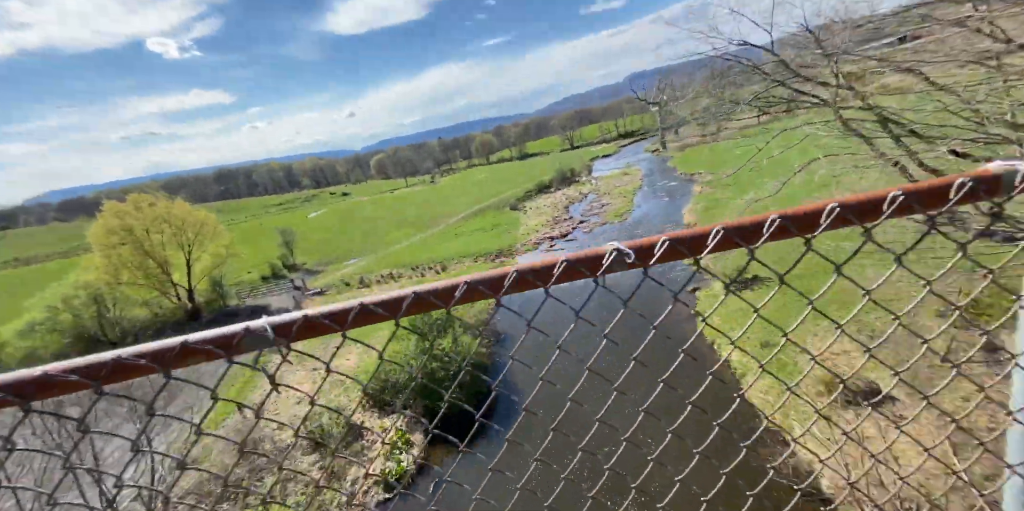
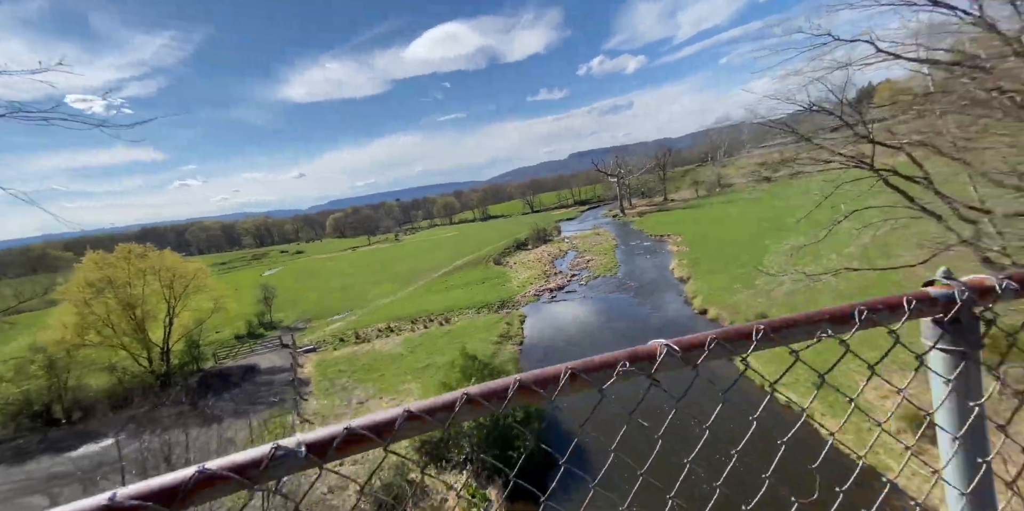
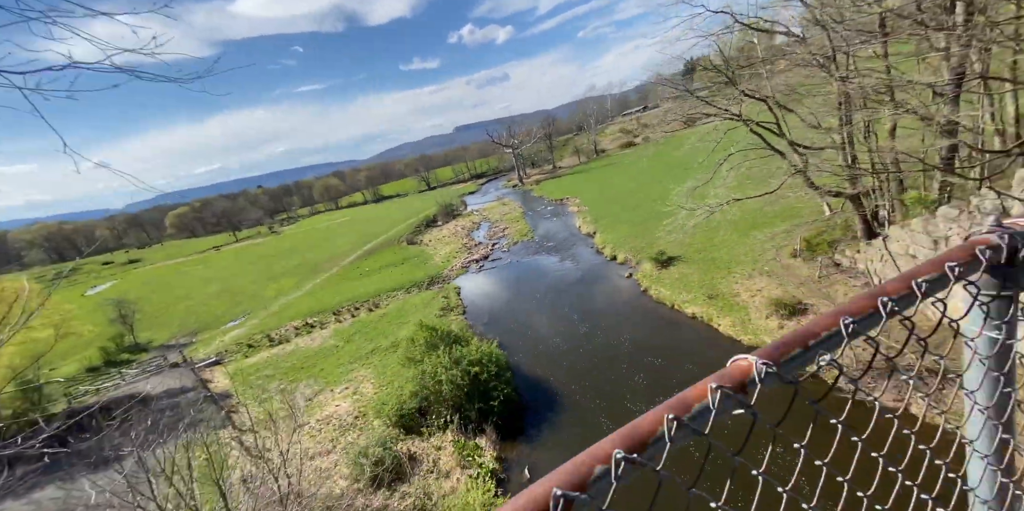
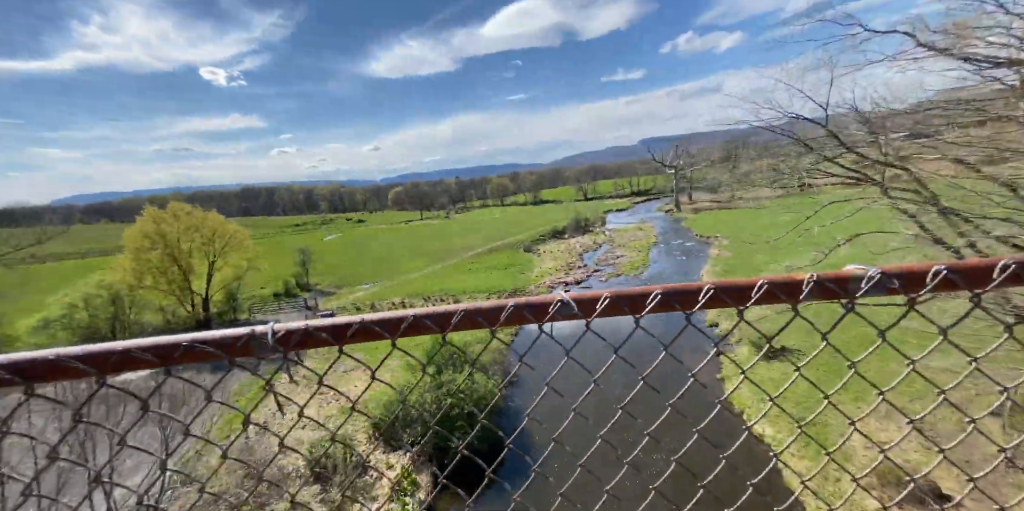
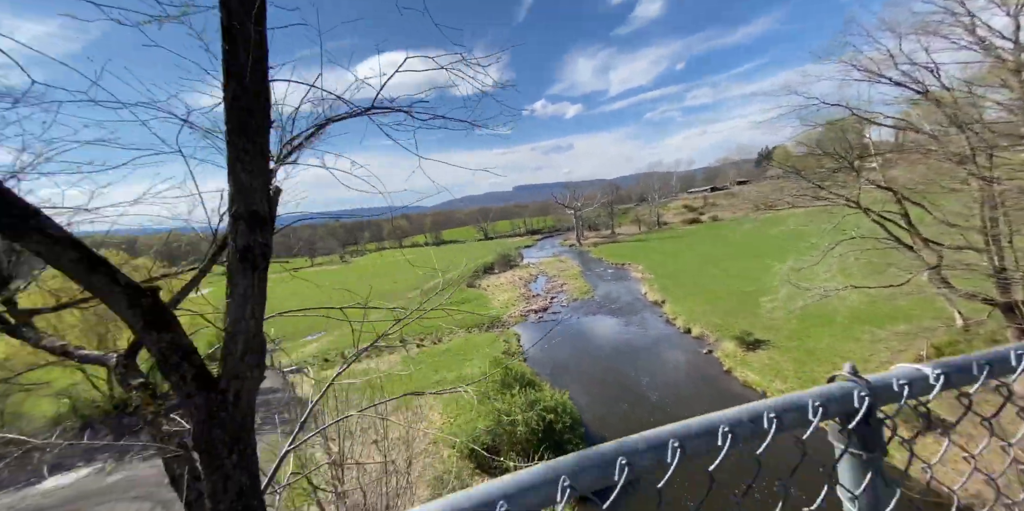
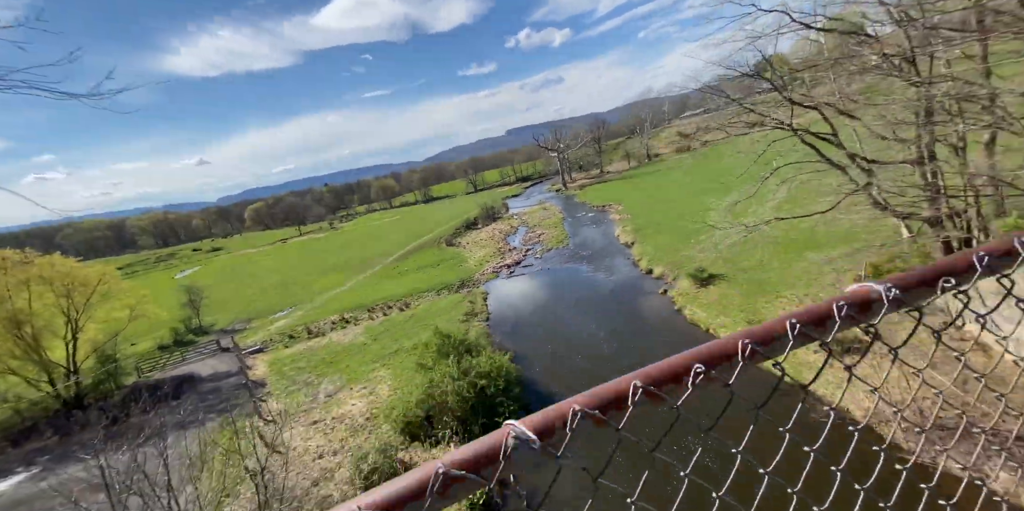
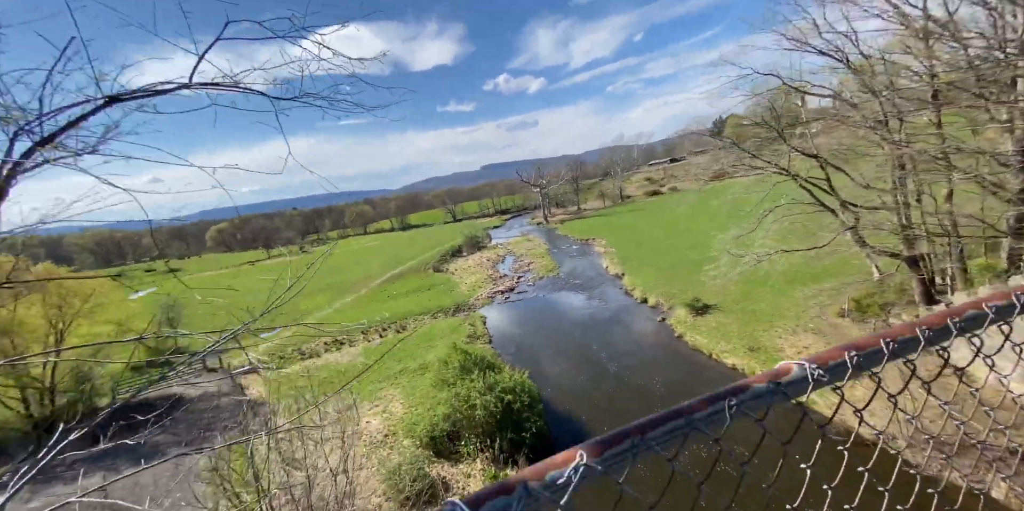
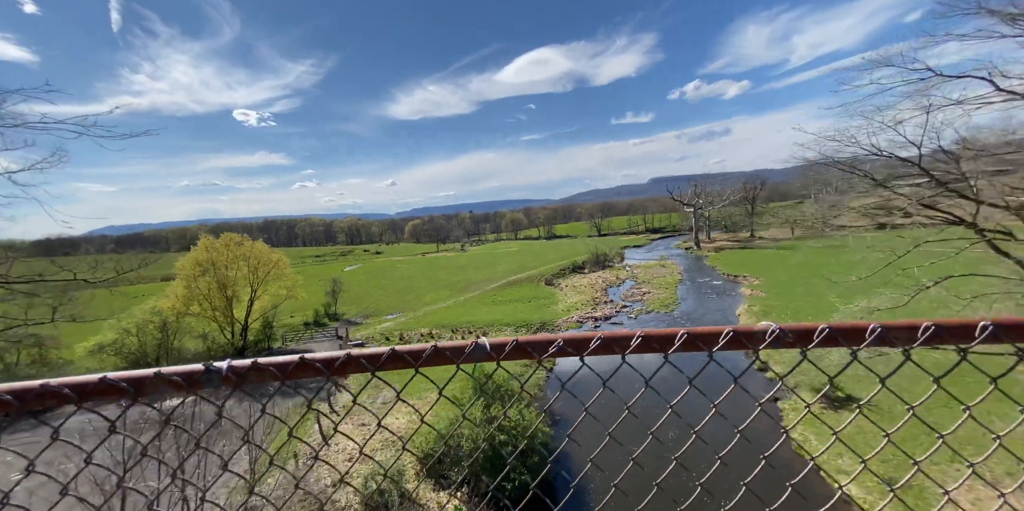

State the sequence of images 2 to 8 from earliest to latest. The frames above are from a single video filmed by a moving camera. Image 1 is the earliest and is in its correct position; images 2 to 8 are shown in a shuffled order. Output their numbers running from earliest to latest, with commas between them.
4, 8, 2, 6, 3, 7, 5
